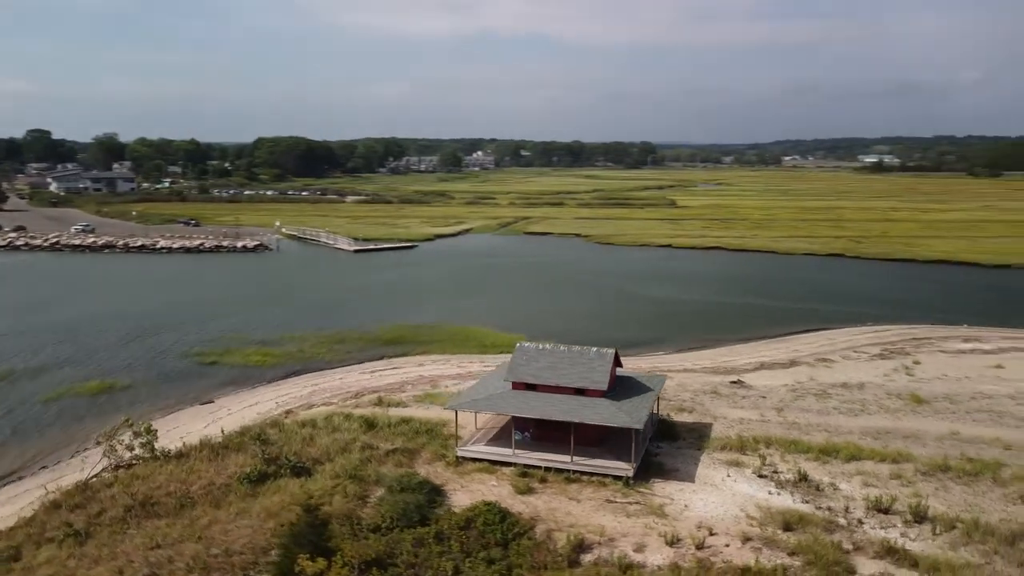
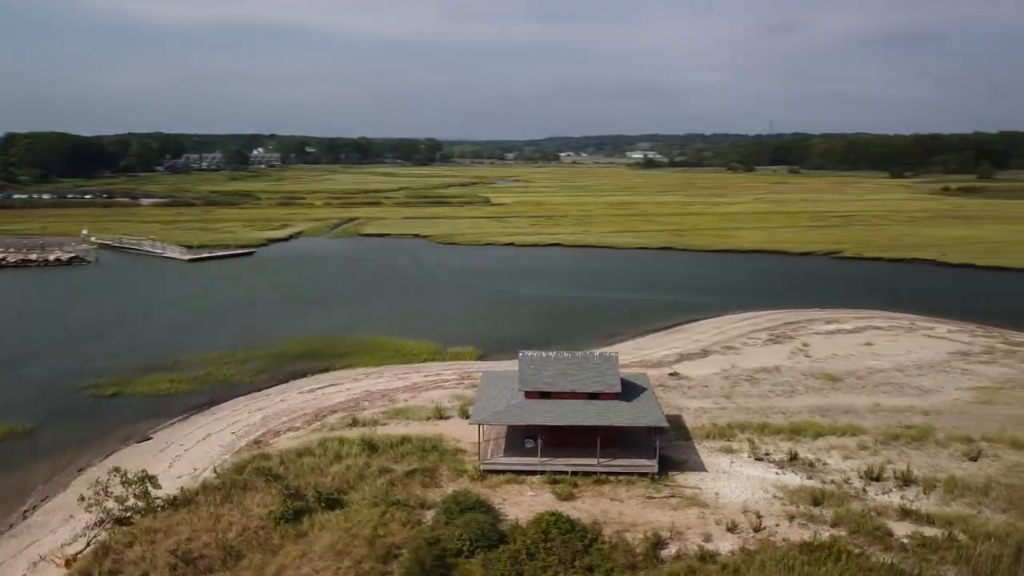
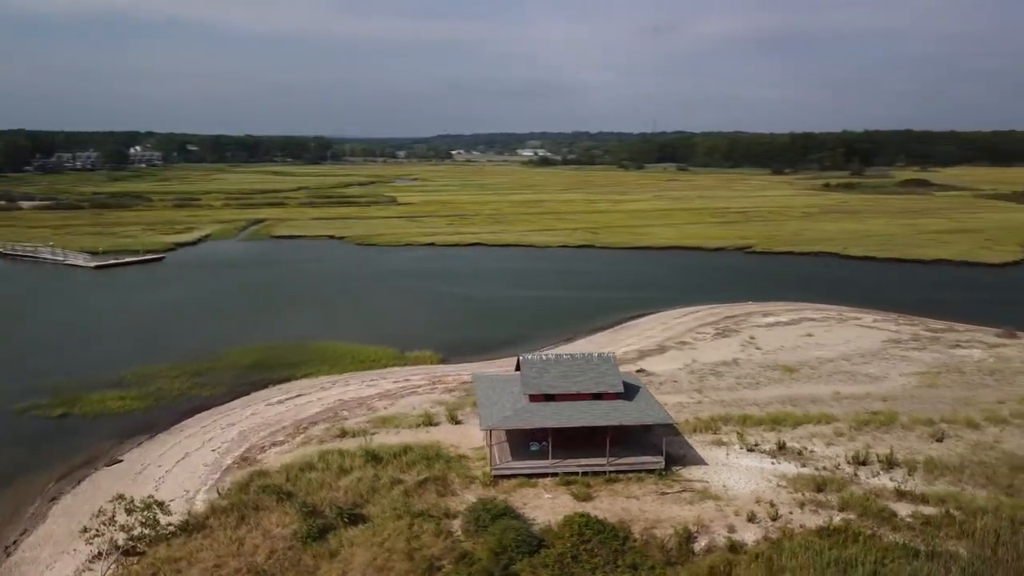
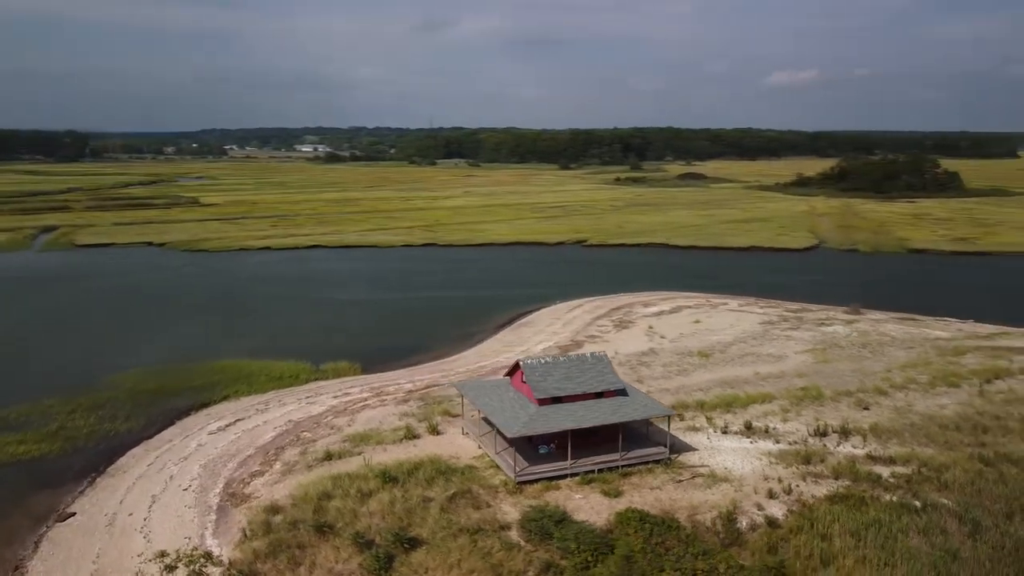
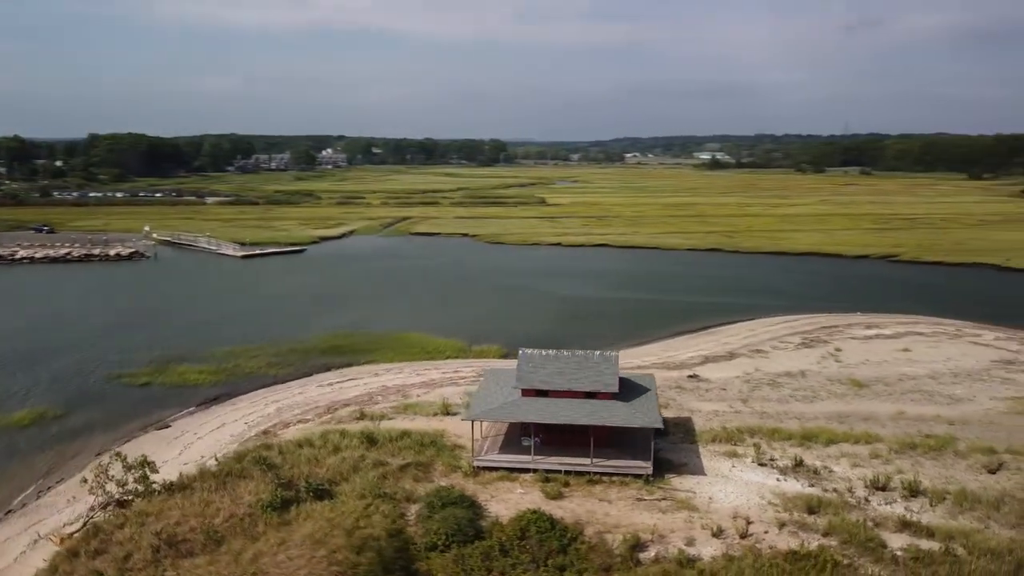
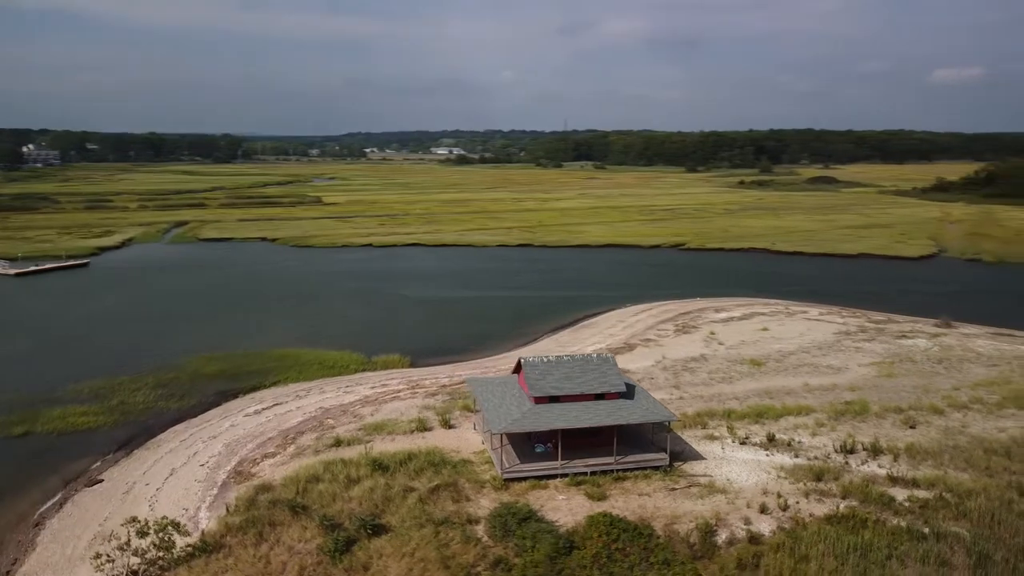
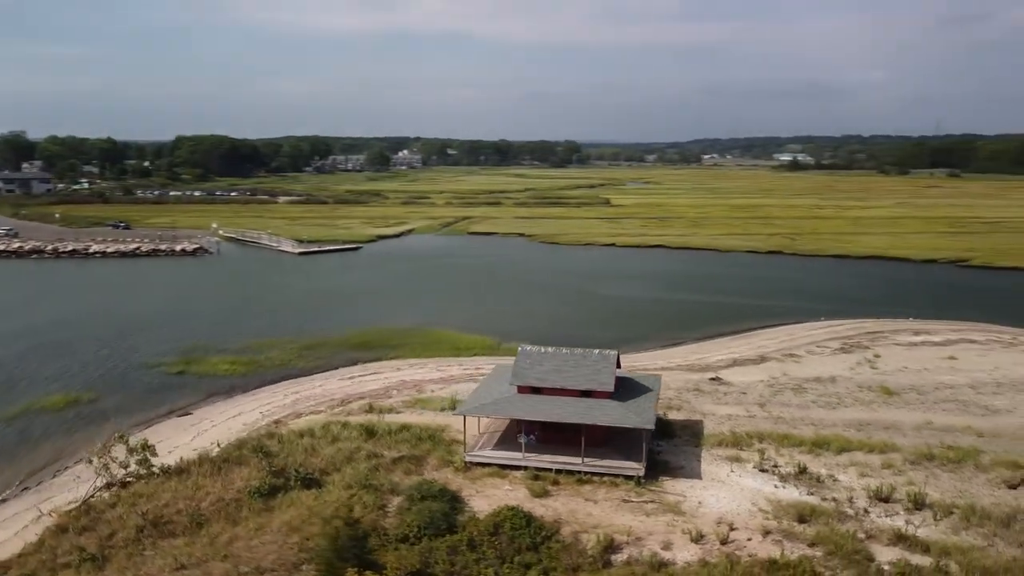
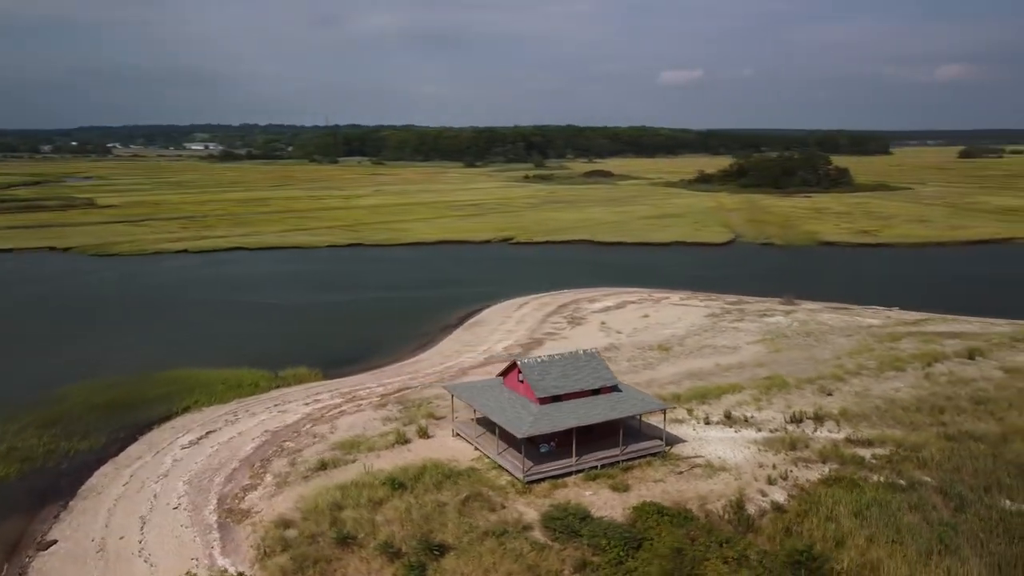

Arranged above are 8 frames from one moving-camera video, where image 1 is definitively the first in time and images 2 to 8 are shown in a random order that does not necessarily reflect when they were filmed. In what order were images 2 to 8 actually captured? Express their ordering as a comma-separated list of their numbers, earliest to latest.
7, 5, 2, 3, 6, 4, 8
